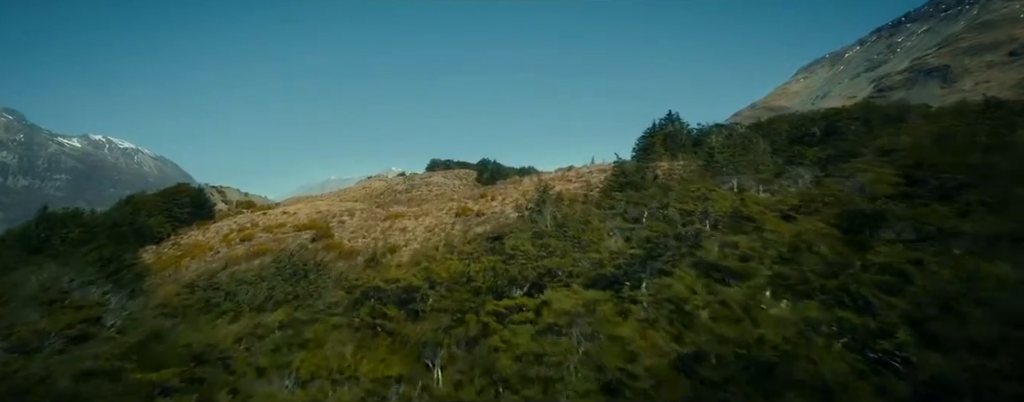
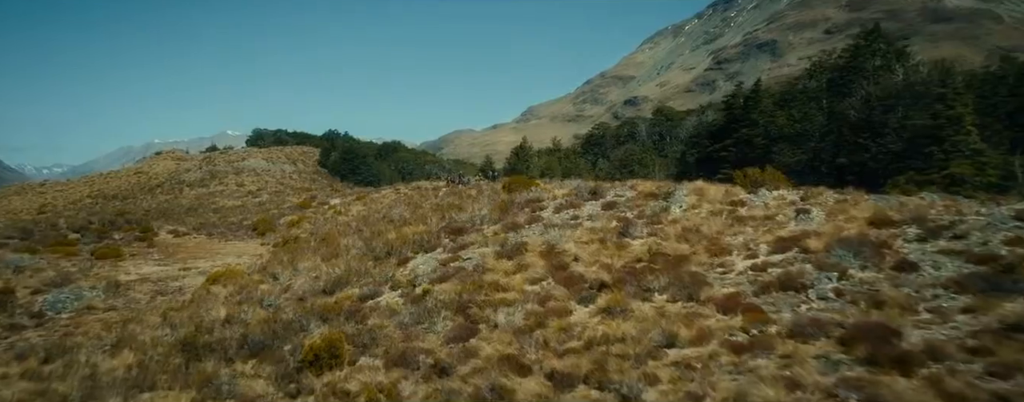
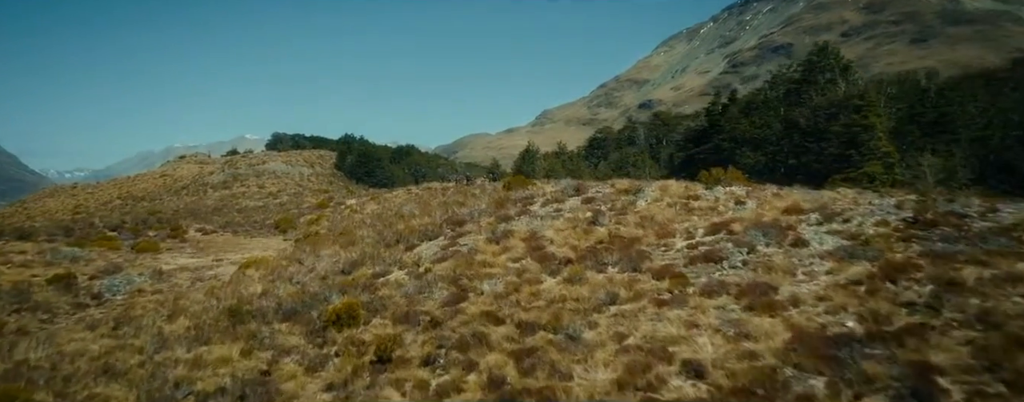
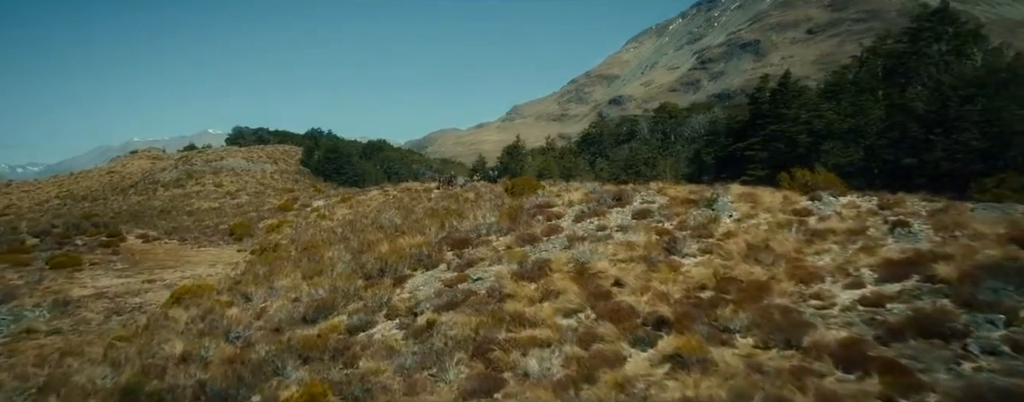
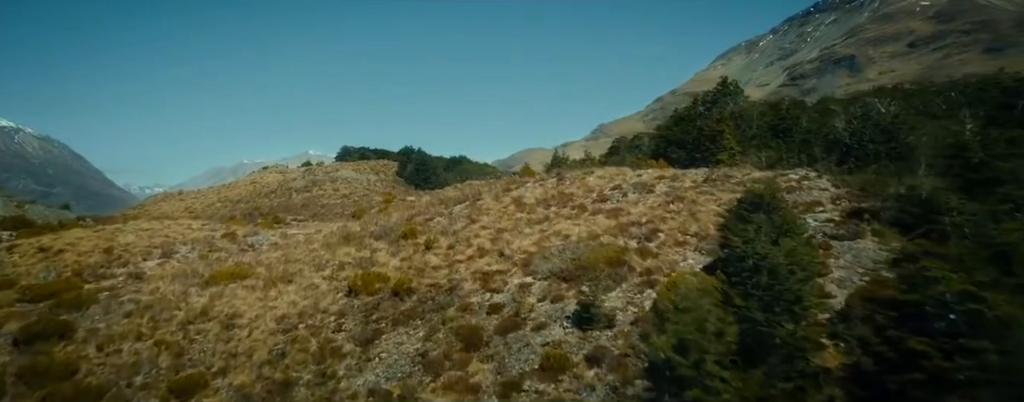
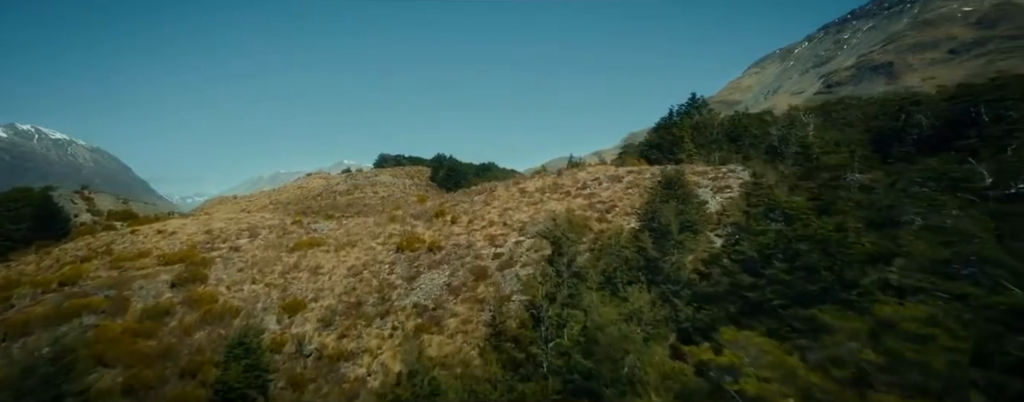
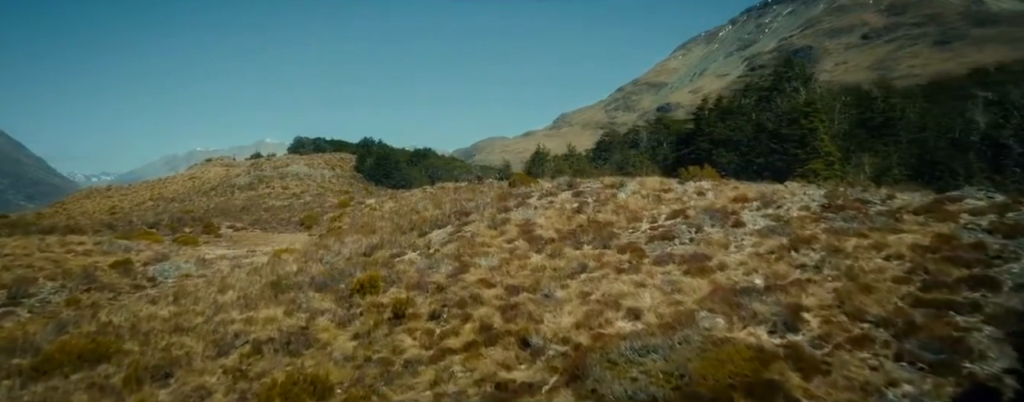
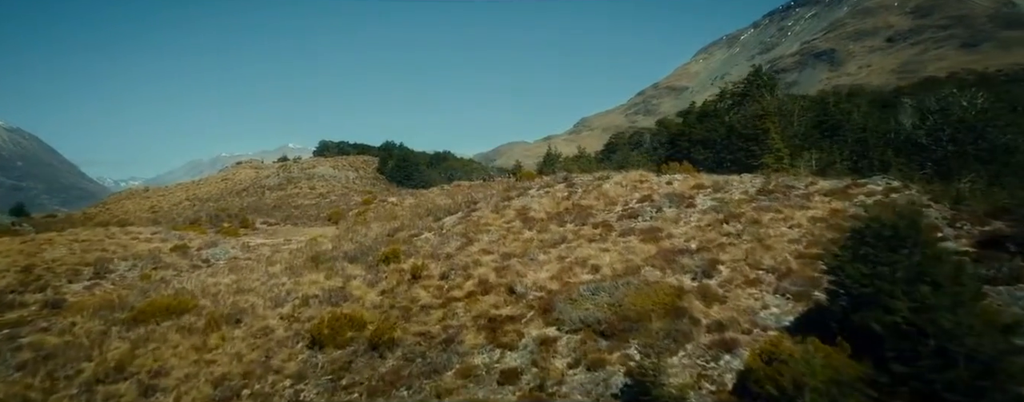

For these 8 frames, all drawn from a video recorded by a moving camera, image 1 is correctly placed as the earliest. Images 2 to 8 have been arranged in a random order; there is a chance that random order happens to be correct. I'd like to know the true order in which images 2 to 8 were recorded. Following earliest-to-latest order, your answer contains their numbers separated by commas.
6, 5, 8, 7, 3, 2, 4
